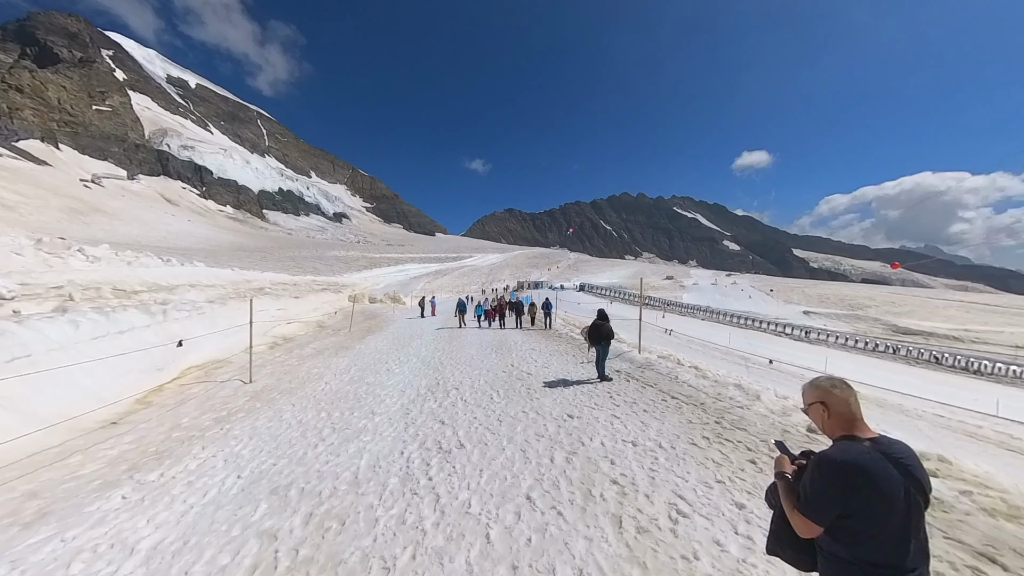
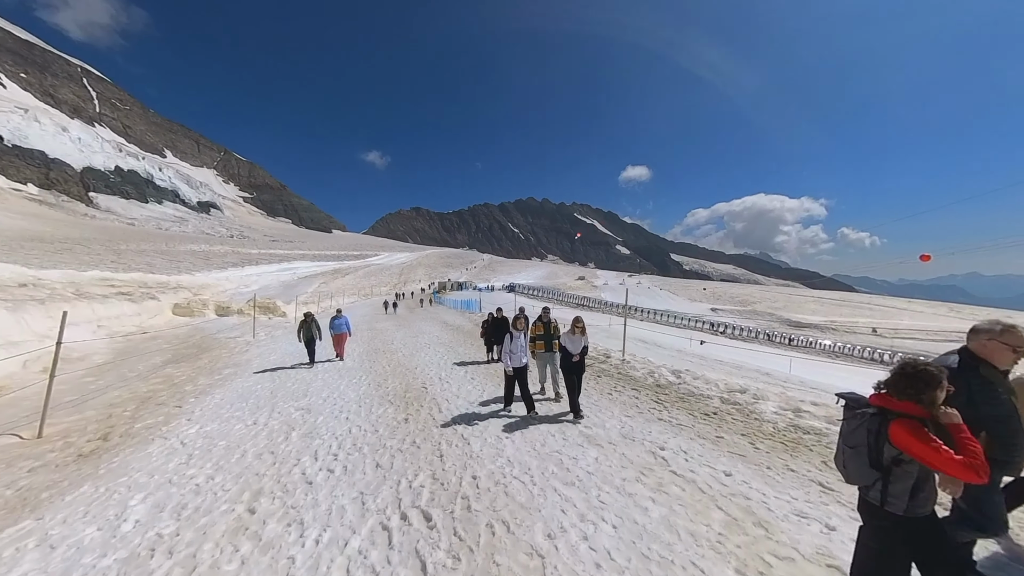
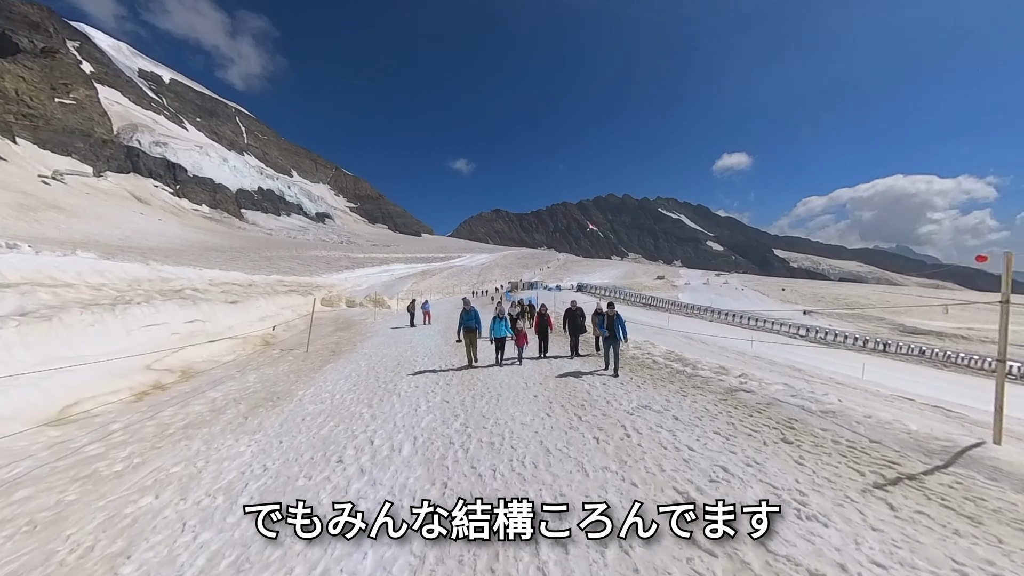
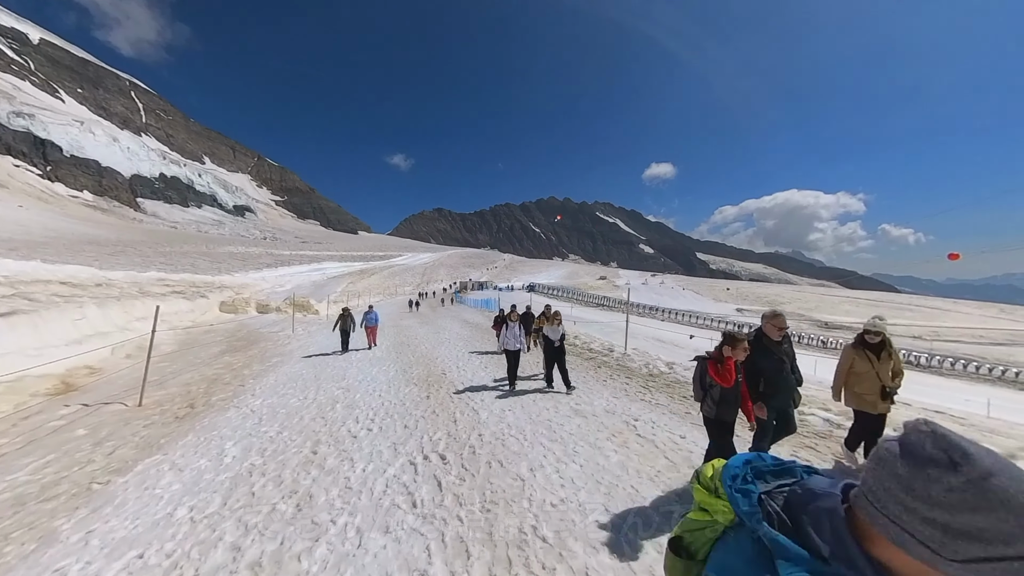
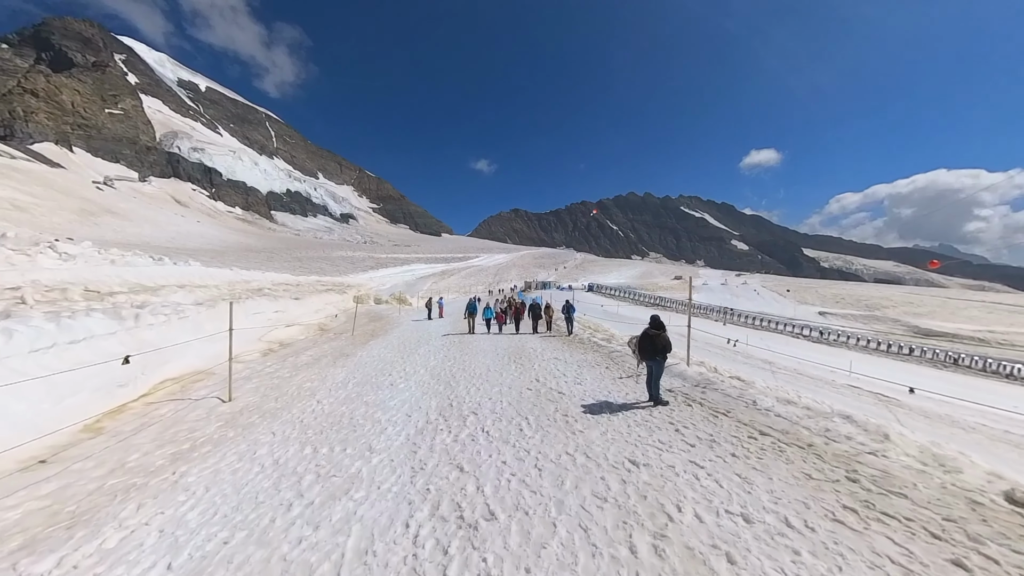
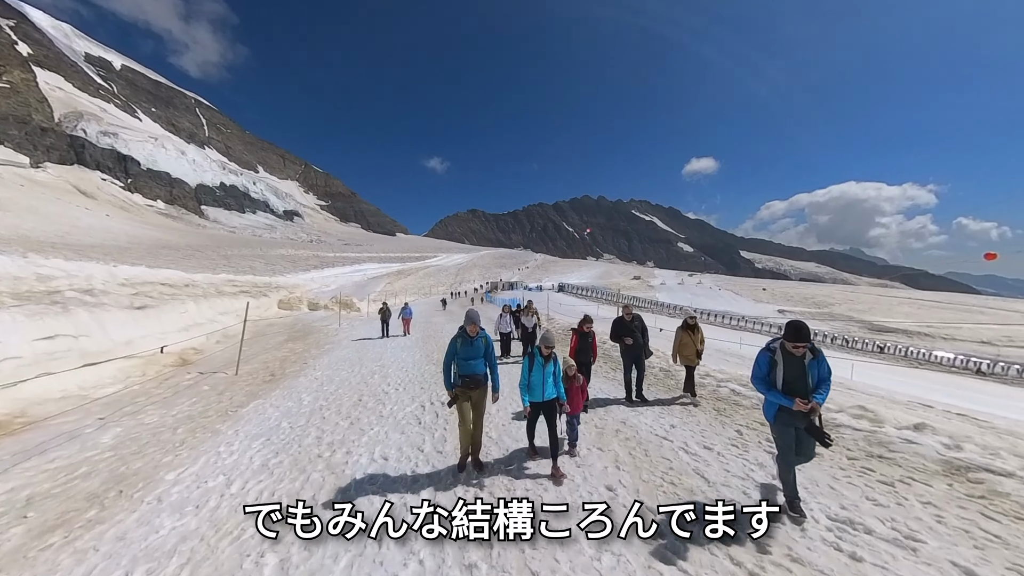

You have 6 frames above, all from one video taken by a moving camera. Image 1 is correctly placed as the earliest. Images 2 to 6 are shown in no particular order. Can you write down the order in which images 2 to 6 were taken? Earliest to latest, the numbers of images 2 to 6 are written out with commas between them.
5, 3, 6, 4, 2
